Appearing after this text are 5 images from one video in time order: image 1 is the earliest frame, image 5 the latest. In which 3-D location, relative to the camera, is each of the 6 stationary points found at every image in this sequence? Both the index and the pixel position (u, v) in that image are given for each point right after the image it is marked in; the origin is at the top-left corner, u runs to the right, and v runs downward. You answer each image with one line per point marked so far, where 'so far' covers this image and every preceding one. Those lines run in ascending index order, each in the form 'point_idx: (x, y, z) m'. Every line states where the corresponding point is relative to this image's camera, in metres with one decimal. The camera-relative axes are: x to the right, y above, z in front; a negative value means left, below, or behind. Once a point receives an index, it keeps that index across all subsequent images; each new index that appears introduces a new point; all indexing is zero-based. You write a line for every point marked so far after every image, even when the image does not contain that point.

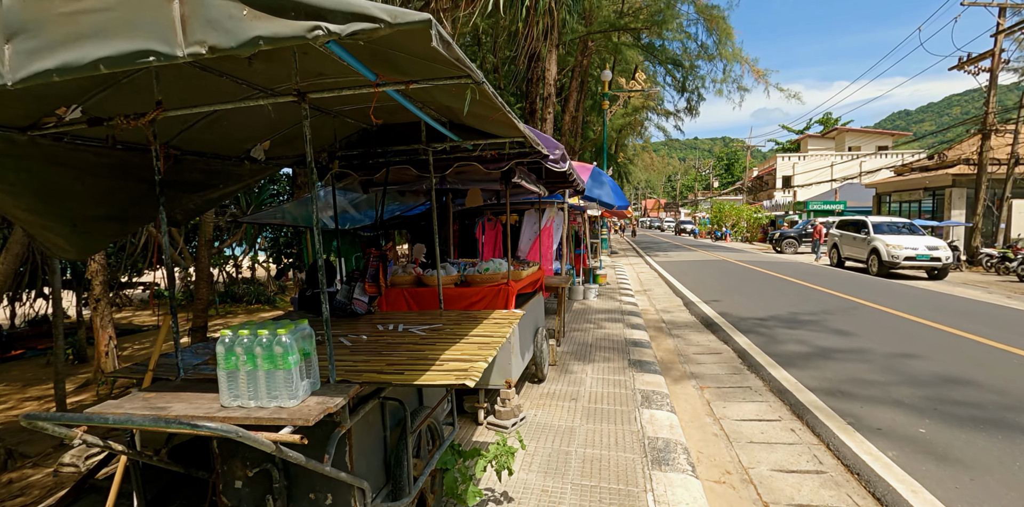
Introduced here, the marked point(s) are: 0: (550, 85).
0: (+1.4, +5.9, +17.1) m
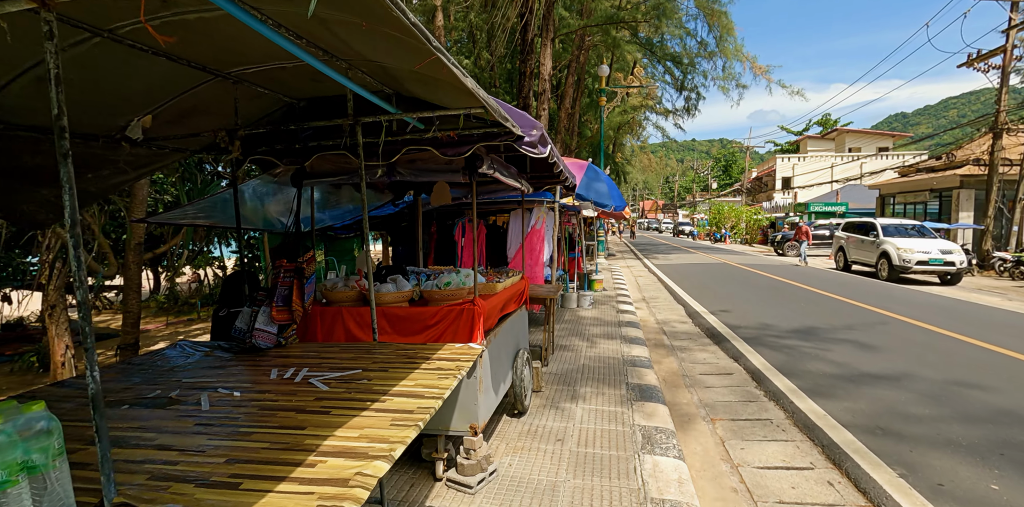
0: (+1.1, +5.8, +16.3) m
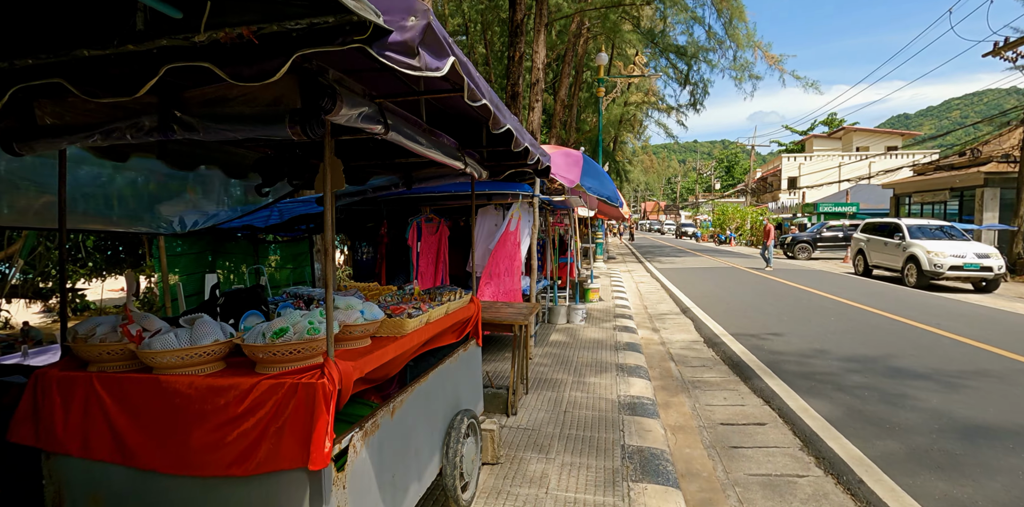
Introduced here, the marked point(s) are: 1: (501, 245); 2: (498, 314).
0: (+0.8, +5.7, +14.8) m
1: (-0.1, +0.1, +5.7) m
2: (-0.1, -0.6, +4.5) m
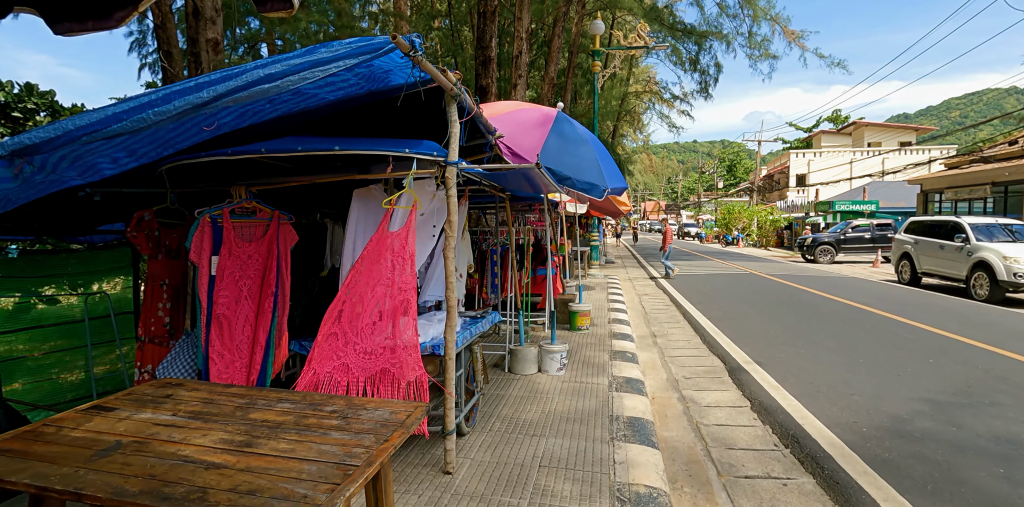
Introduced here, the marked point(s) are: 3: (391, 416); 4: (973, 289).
0: (+0.1, +5.5, +12.0) m
1: (-0.8, 0.0, +2.9) m
2: (-0.8, -0.7, +1.7) m
3: (-0.5, -0.7, +2.0) m
4: (+11.3, -0.9, +11.8) m
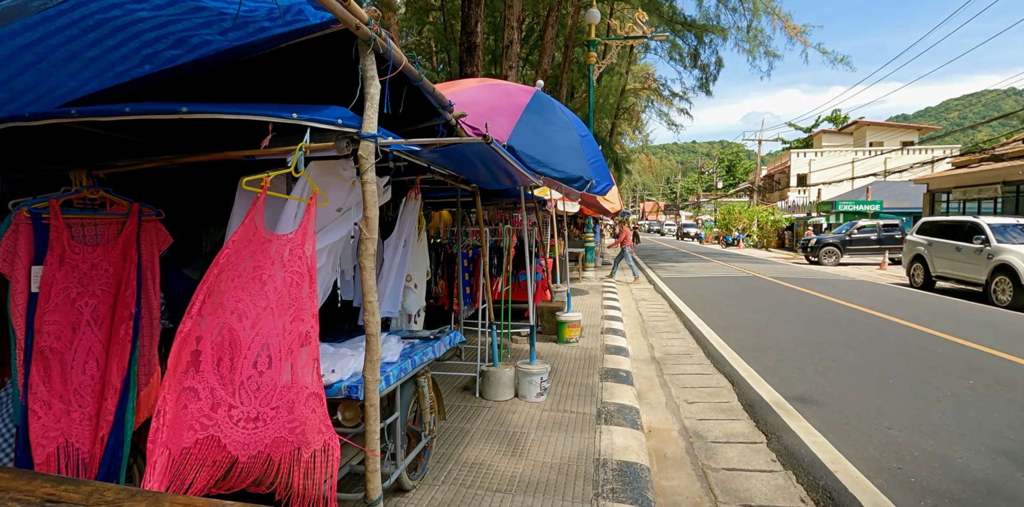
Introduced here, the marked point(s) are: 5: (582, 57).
0: (-0.1, +5.5, +11.3) m
1: (-1.0, -0.1, +2.1) m
2: (-1.0, -0.7, +0.9) m
3: (-0.8, -0.7, +1.2) m
4: (+11.0, -0.9, +11.1) m
5: (+2.8, +8.0, +19.3) m
